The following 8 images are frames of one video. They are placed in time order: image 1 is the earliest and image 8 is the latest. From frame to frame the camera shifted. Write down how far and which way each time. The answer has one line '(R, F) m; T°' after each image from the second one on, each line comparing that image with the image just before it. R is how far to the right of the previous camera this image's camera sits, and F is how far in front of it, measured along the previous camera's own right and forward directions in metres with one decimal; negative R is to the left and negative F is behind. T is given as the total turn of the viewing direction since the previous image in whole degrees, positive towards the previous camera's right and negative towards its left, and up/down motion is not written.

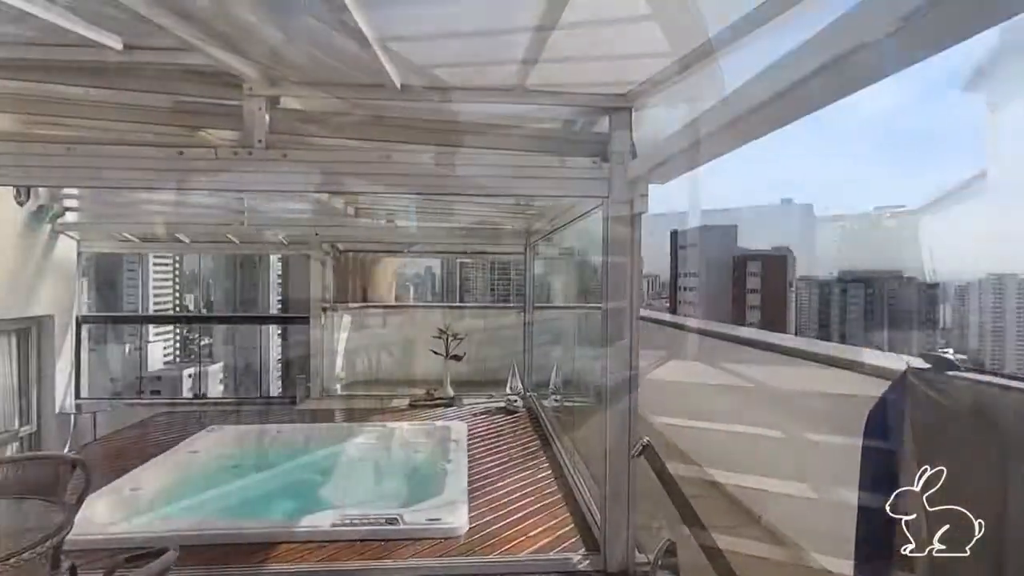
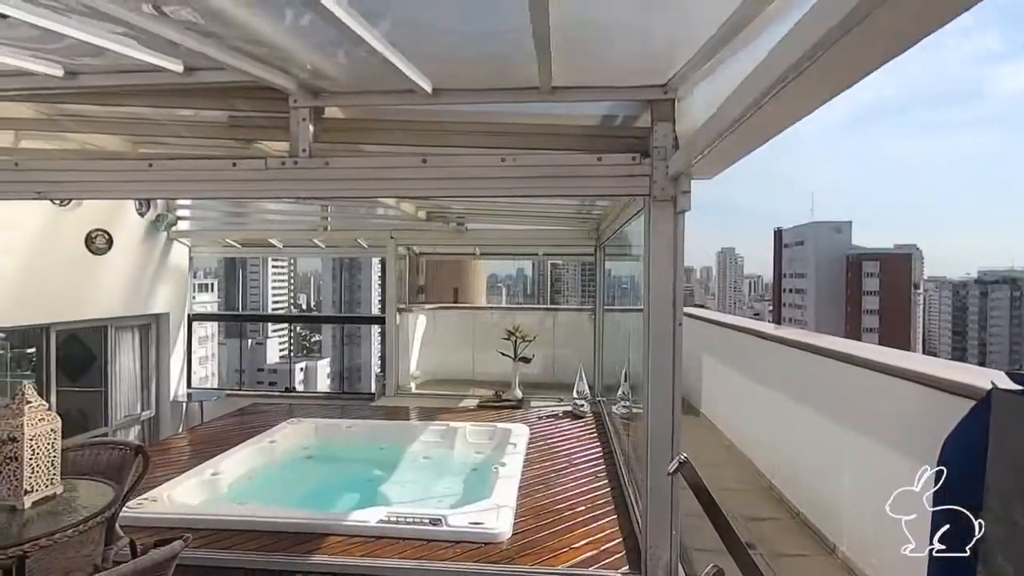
(+0.3, +0.1) m; -10°
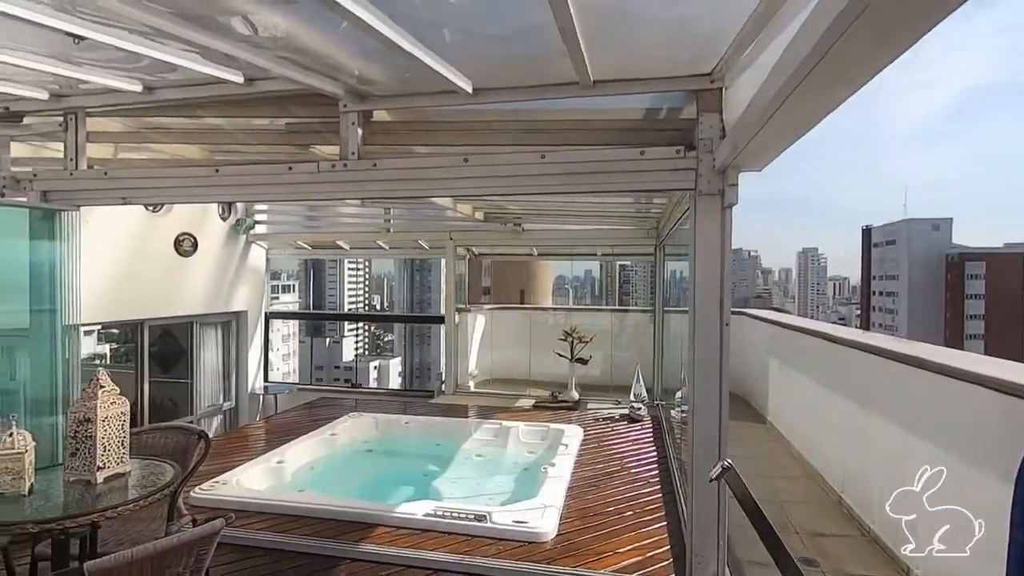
(+0.1, 0.0) m; -7°
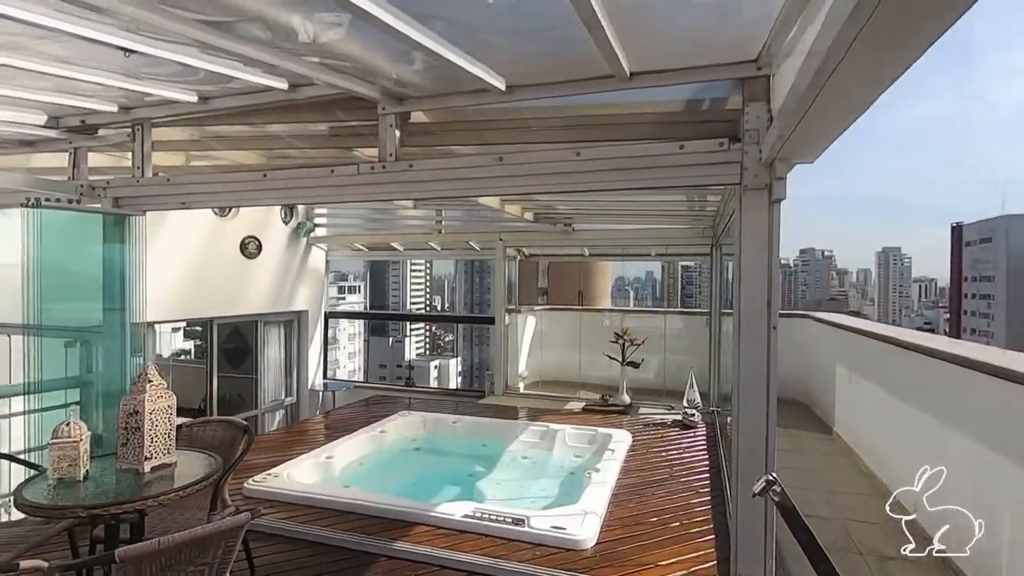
(+0.1, +0.1) m; -6°
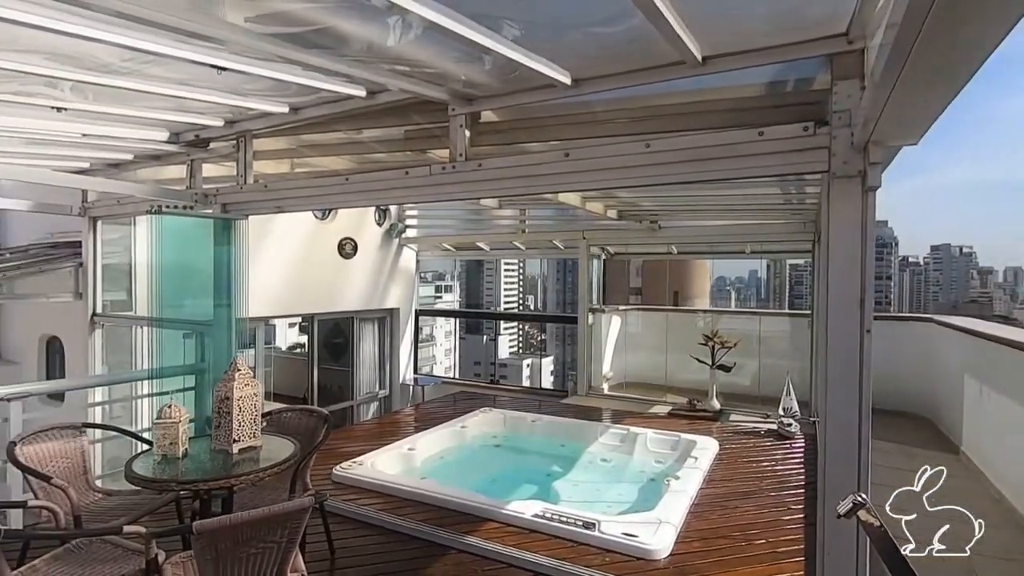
(+0.1, 0.0) m; -10°
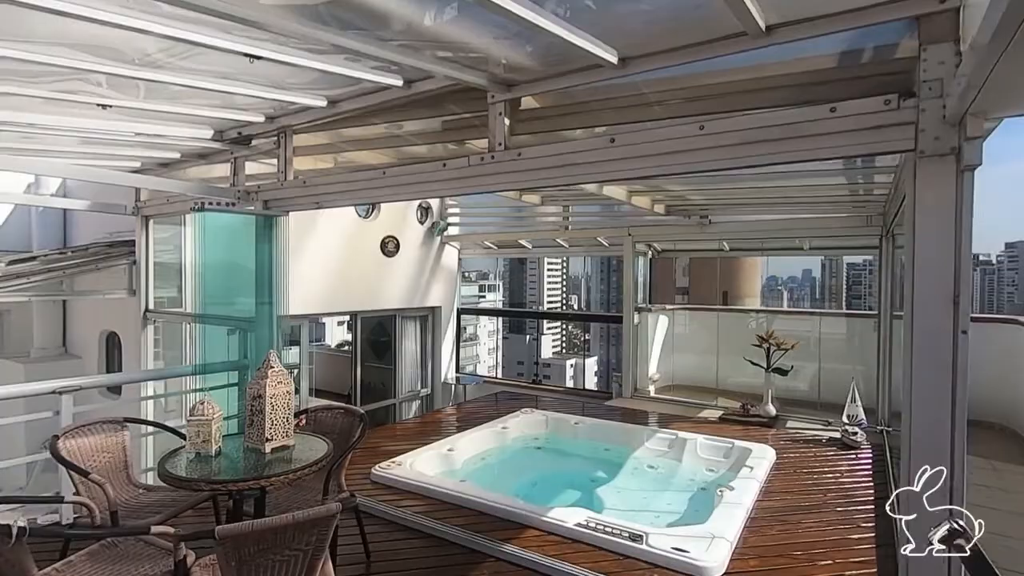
(0.0, +0.2) m; -5°
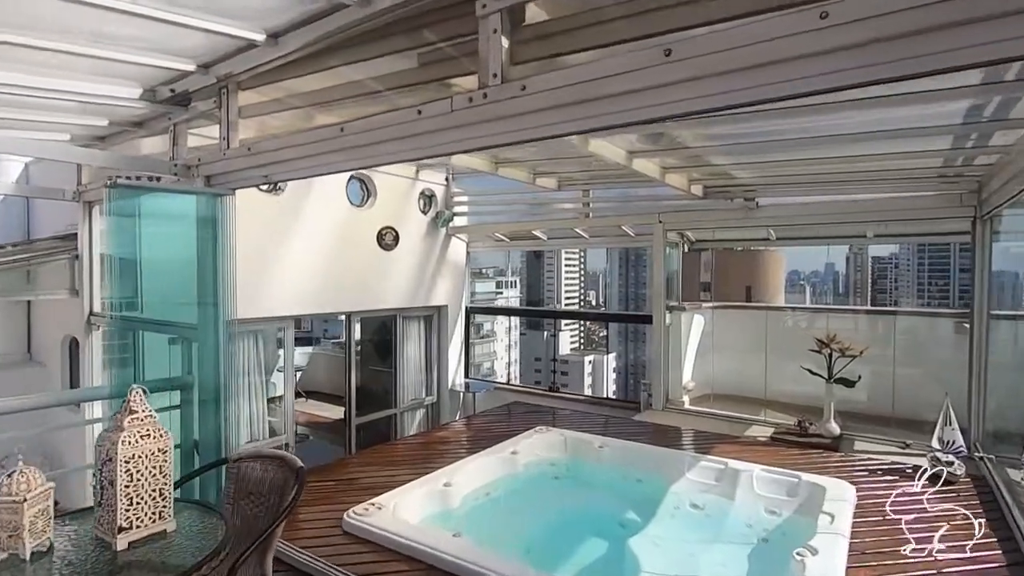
(+0.1, +0.9) m; -2°
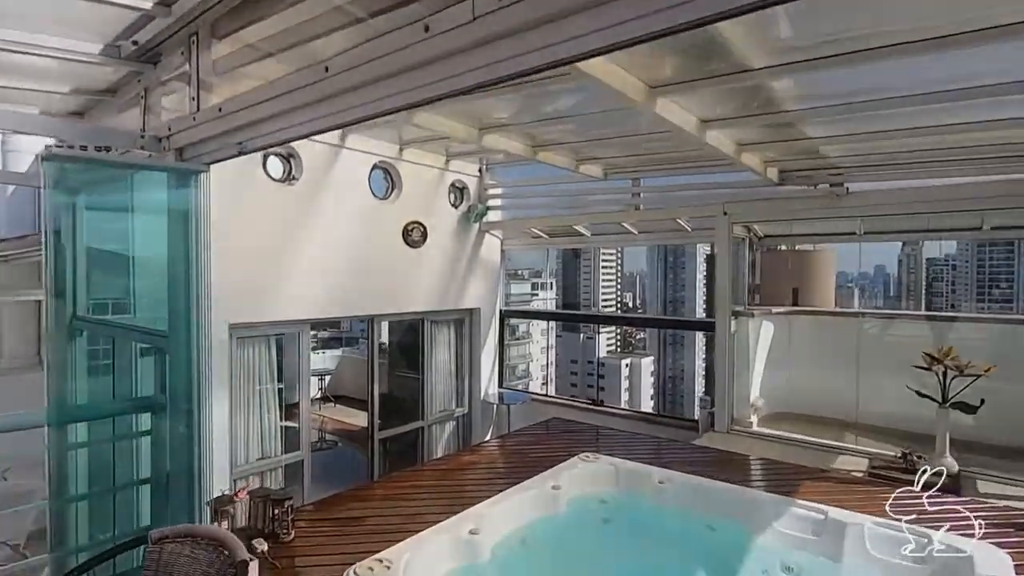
(0.0, +0.7) m; -4°
